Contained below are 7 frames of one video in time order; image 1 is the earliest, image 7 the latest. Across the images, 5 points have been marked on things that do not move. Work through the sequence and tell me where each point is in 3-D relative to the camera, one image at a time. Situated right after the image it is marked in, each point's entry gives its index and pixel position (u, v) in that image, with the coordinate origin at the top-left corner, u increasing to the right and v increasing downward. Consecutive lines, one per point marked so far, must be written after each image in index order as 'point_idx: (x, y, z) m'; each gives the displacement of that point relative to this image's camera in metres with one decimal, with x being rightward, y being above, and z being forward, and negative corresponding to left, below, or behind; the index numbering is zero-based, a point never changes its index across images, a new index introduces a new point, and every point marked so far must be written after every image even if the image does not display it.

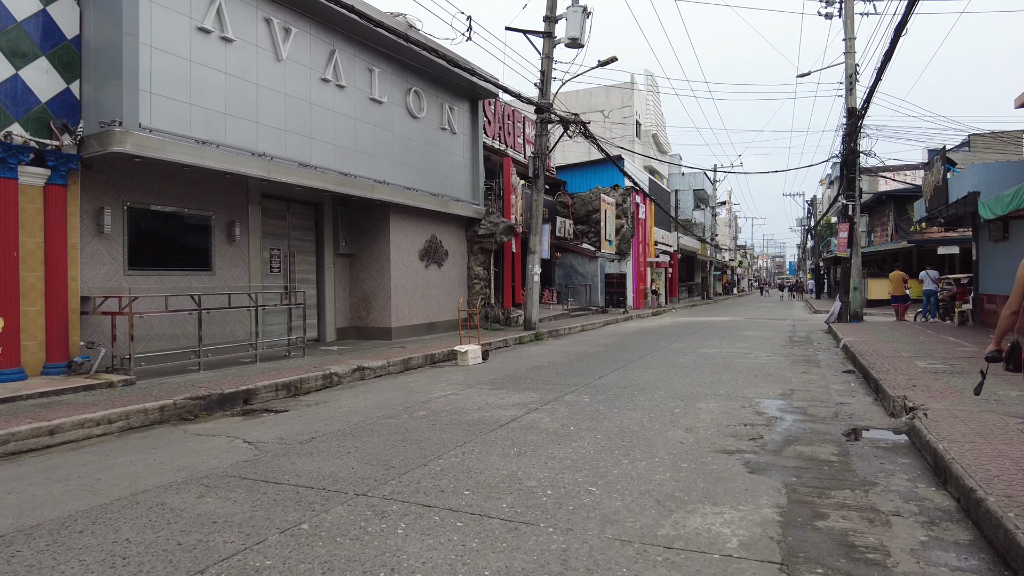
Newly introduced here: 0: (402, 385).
0: (-1.5, -1.4, +9.2) m
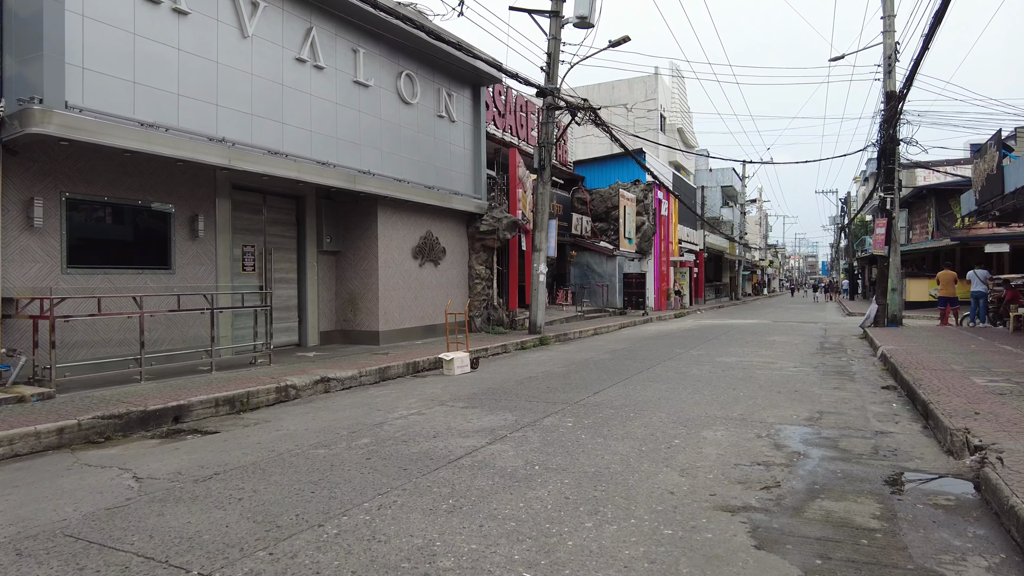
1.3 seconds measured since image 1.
0: (-1.8, -1.4, +8.1) m
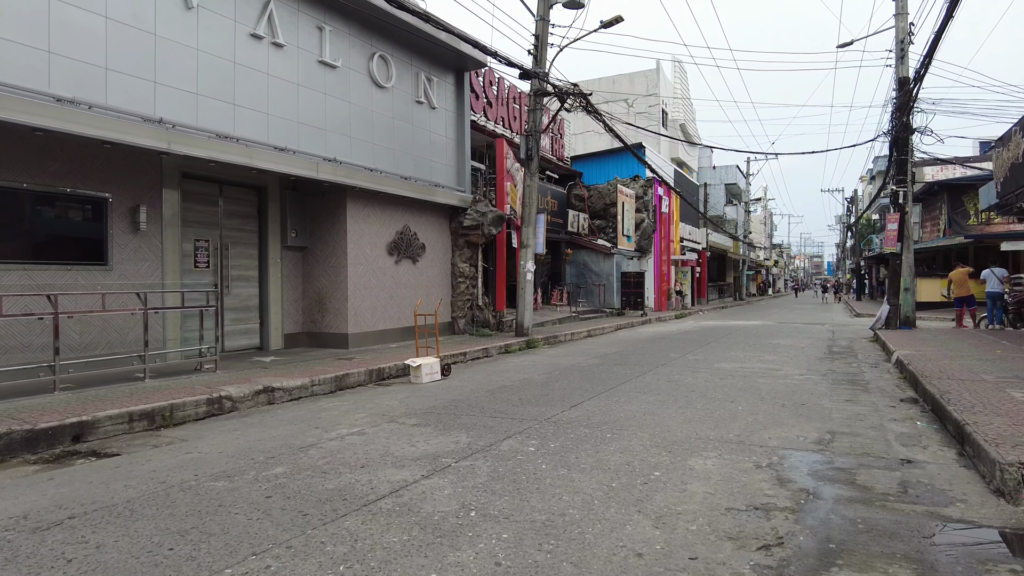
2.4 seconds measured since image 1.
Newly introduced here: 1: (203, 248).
0: (-2.2, -1.4, +7.1) m
1: (-5.0, +0.7, +10.7) m
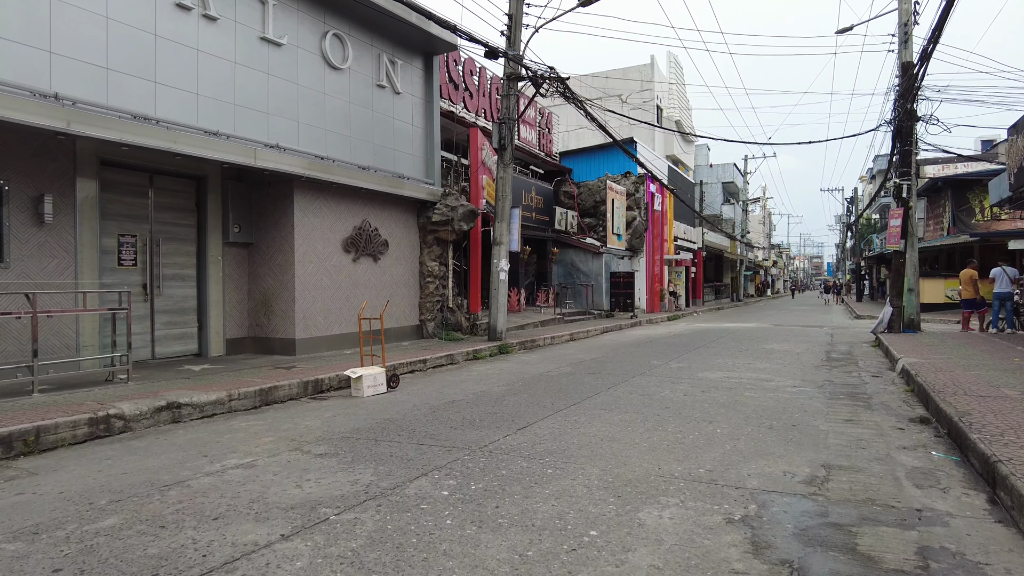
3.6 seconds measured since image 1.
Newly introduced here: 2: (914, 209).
0: (-2.7, -1.4, +5.9) m
1: (-5.6, +0.6, +9.5) m
2: (+8.9, +1.7, +14.5) m
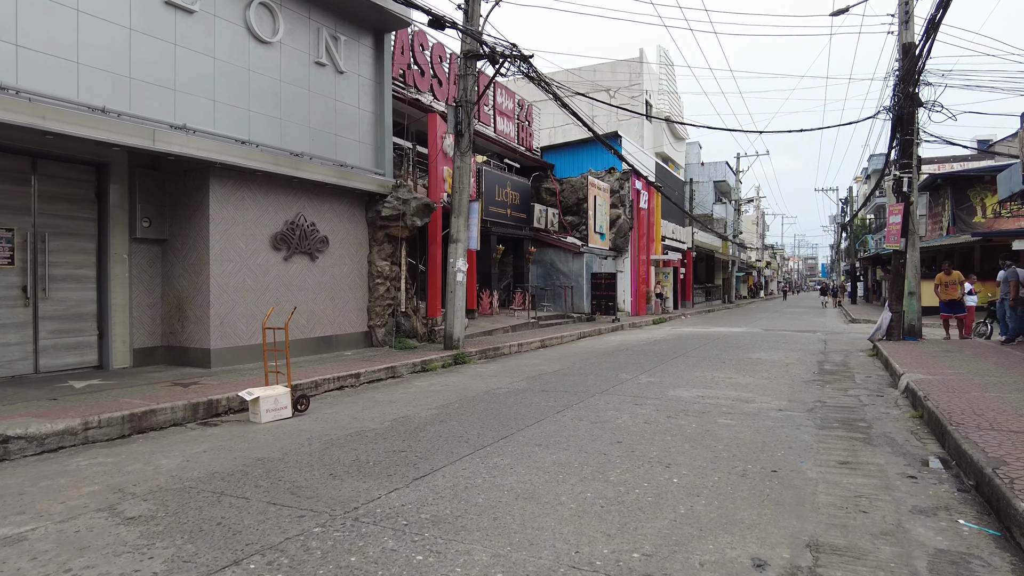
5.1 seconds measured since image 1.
0: (-3.4, -1.4, +4.6) m
1: (-6.3, +0.6, +8.2) m
2: (+8.1, +1.7, +13.2) m
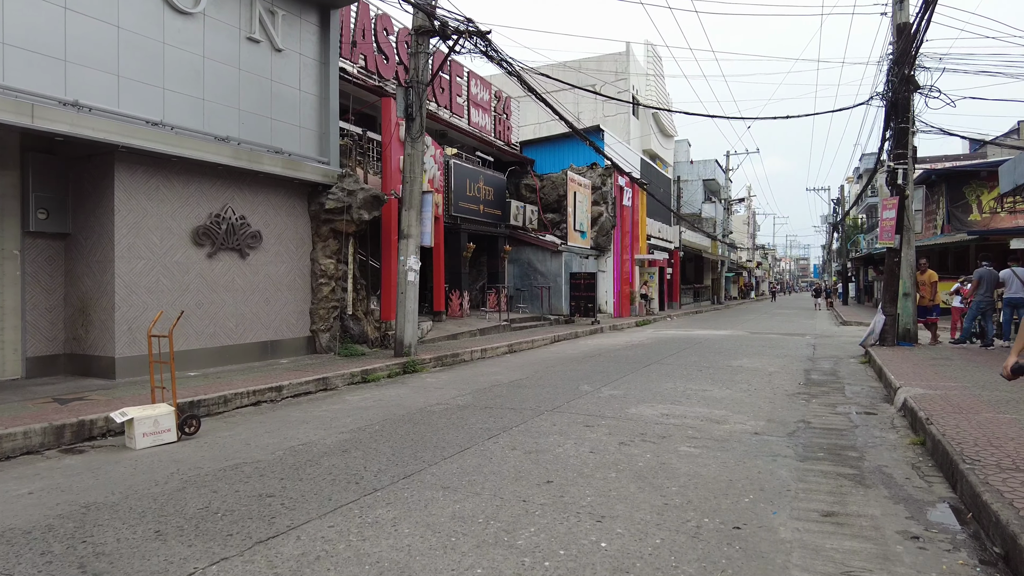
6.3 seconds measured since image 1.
0: (-4.1, -1.4, +3.4) m
1: (-7.0, +0.6, +7.0) m
2: (+7.4, +1.7, +12.2) m
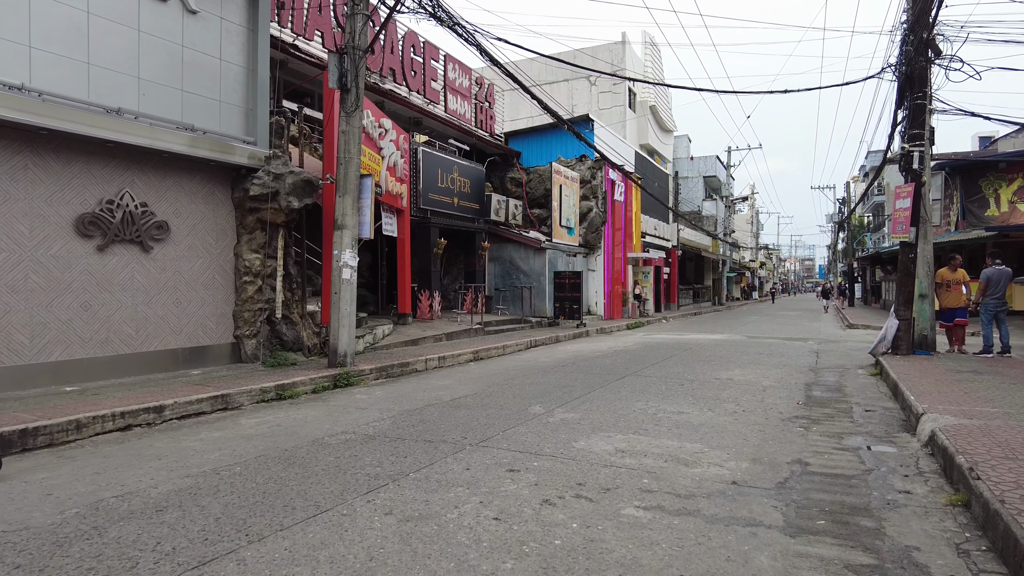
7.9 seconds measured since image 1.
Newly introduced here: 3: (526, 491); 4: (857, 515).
0: (-4.8, -1.4, +2.0) m
1: (-7.7, +0.6, +5.5) m
2: (+6.8, +1.7, +10.7) m
3: (+0.1, -1.3, +4.2) m
4: (+2.0, -1.3, +3.7) m
